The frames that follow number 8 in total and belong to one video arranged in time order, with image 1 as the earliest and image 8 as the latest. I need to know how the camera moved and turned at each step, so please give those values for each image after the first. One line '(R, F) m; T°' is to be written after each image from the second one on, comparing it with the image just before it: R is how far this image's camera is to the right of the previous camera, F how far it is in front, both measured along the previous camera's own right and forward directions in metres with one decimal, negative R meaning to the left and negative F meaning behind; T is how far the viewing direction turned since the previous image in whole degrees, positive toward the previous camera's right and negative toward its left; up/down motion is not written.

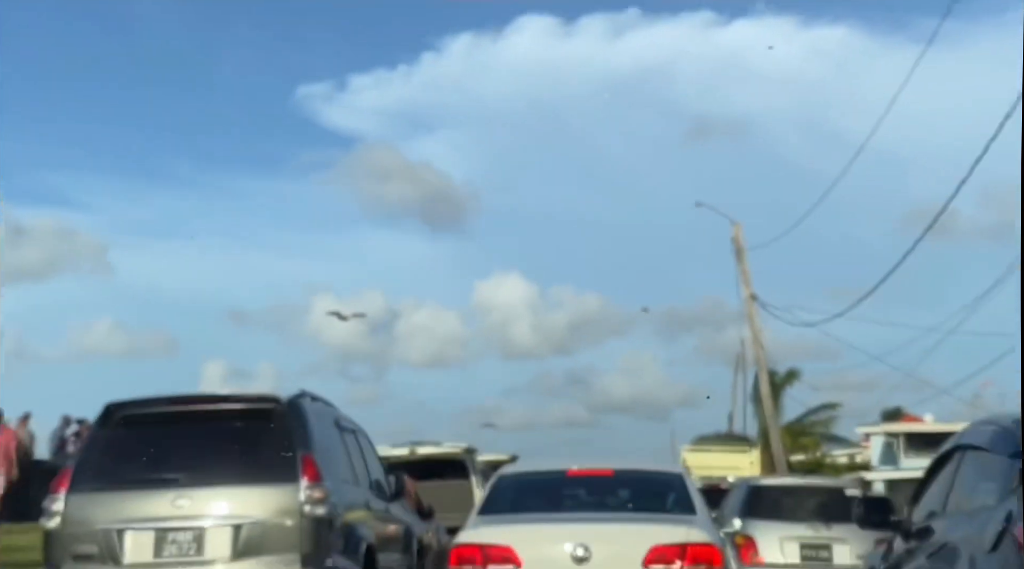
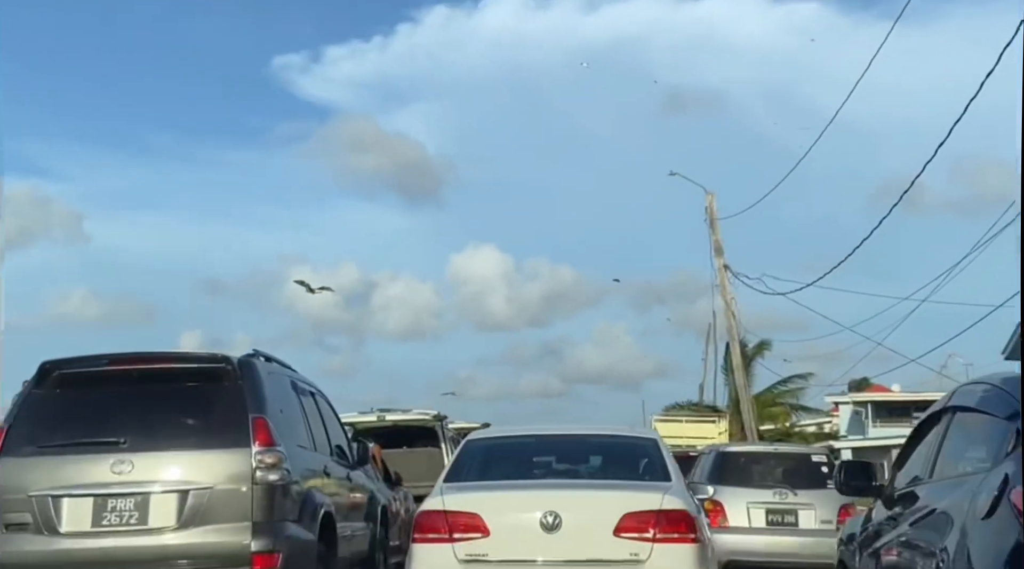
(0.0, +0.1) m; +1°
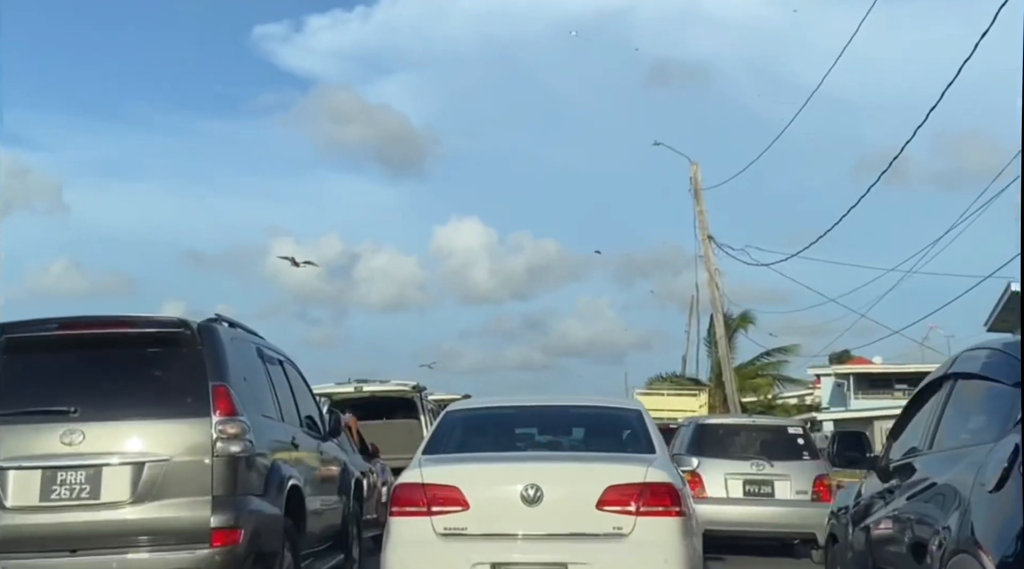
(0.0, +0.1) m; +1°
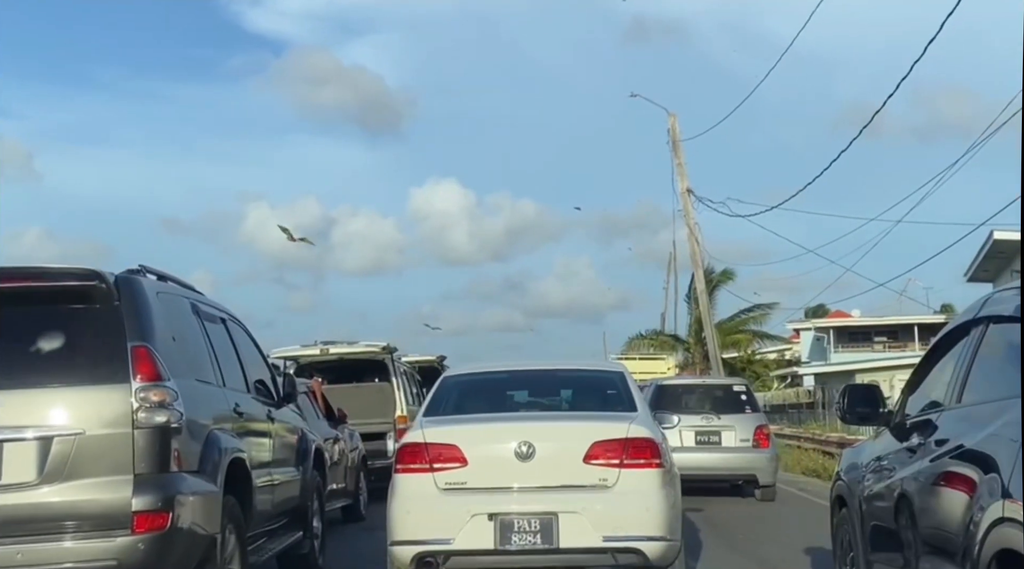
(0.0, +0.2) m; +1°
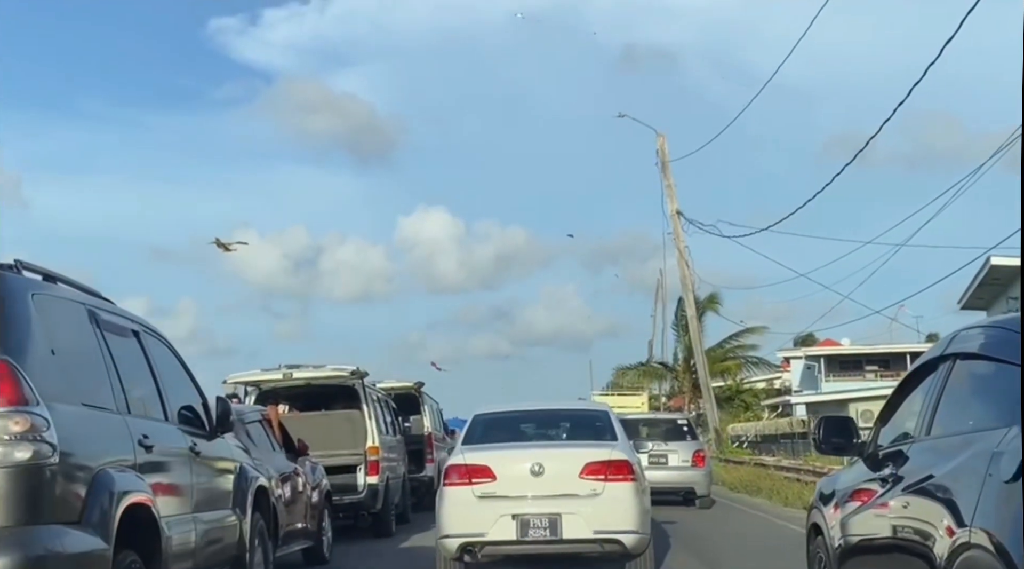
(-0.2, -1.0) m; +1°
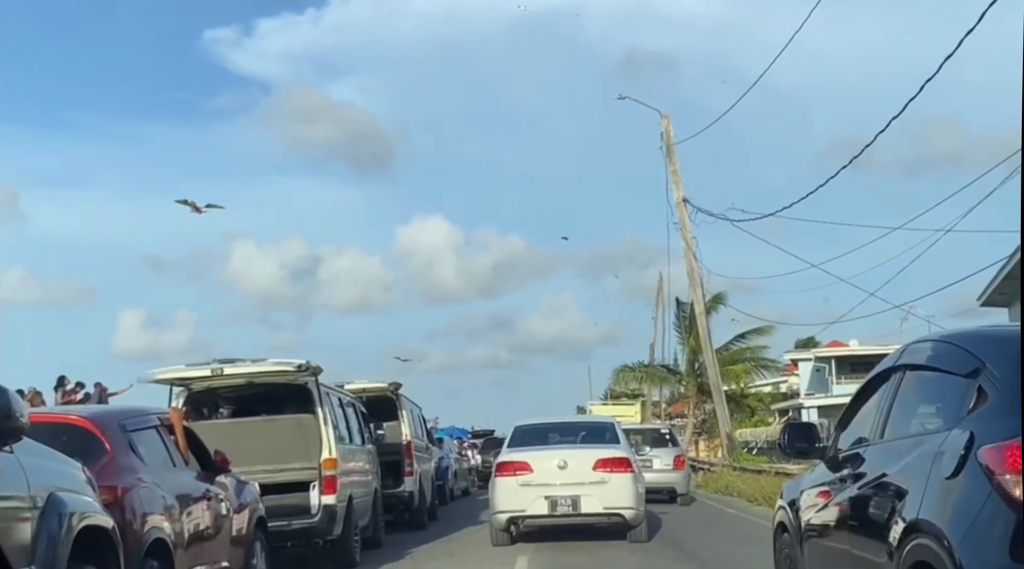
(0.0, +0.9) m; 0°
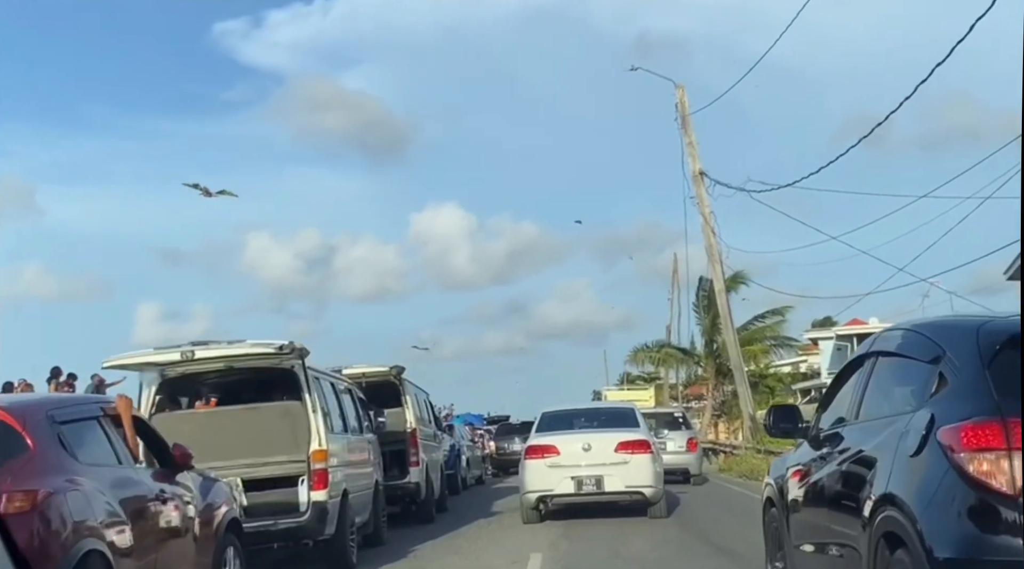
(0.0, +0.4) m; -1°
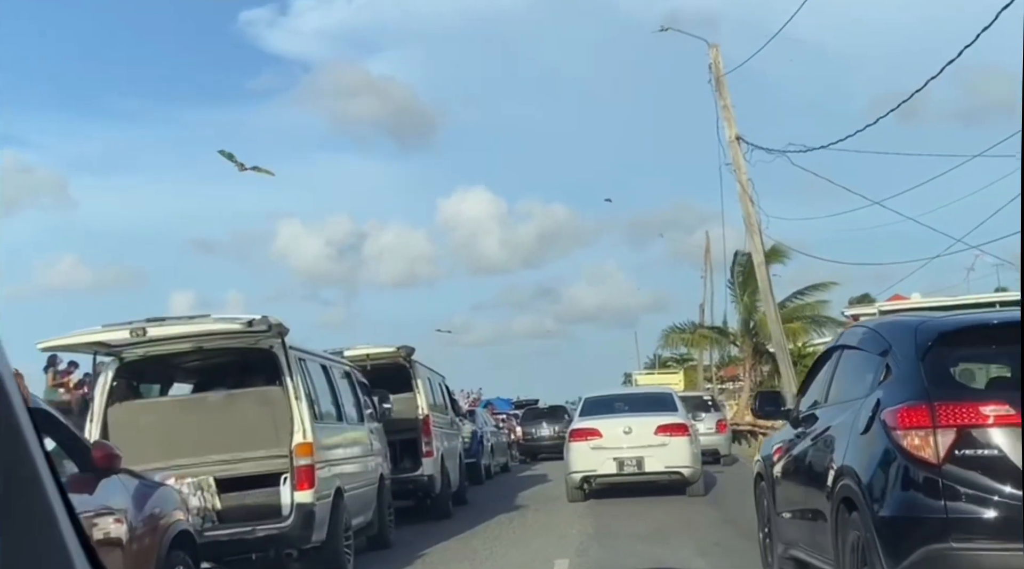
(0.0, +0.6) m; -1°
